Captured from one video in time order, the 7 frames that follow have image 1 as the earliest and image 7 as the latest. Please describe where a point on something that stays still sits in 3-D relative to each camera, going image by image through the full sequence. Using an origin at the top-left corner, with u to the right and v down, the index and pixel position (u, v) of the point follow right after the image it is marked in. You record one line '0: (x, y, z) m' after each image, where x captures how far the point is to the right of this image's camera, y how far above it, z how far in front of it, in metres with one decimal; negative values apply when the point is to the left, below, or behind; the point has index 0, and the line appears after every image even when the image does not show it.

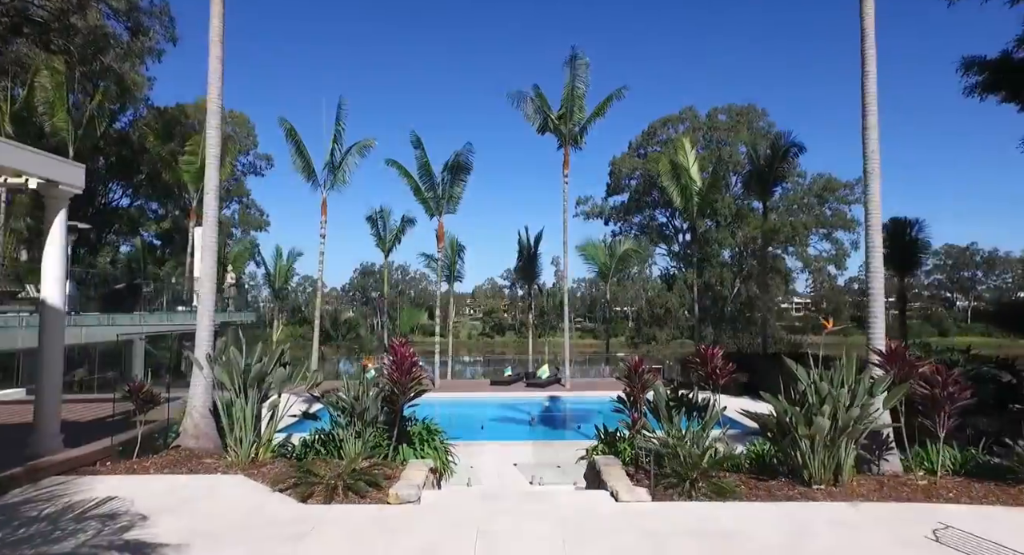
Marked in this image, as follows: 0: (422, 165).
0: (-2.8, +3.5, +18.3) m
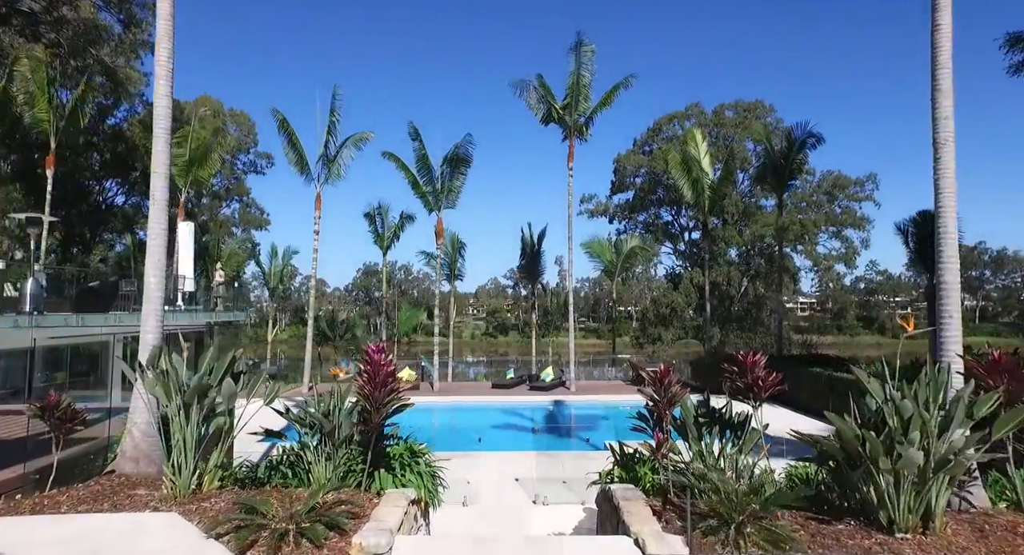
0: (-2.8, +3.5, +17.5) m
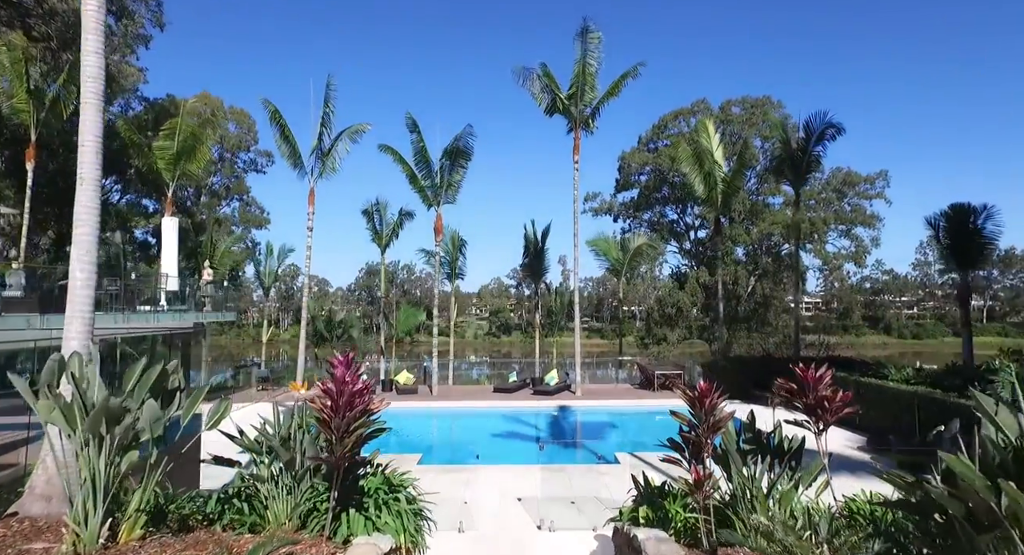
0: (-2.7, +3.6, +16.7) m
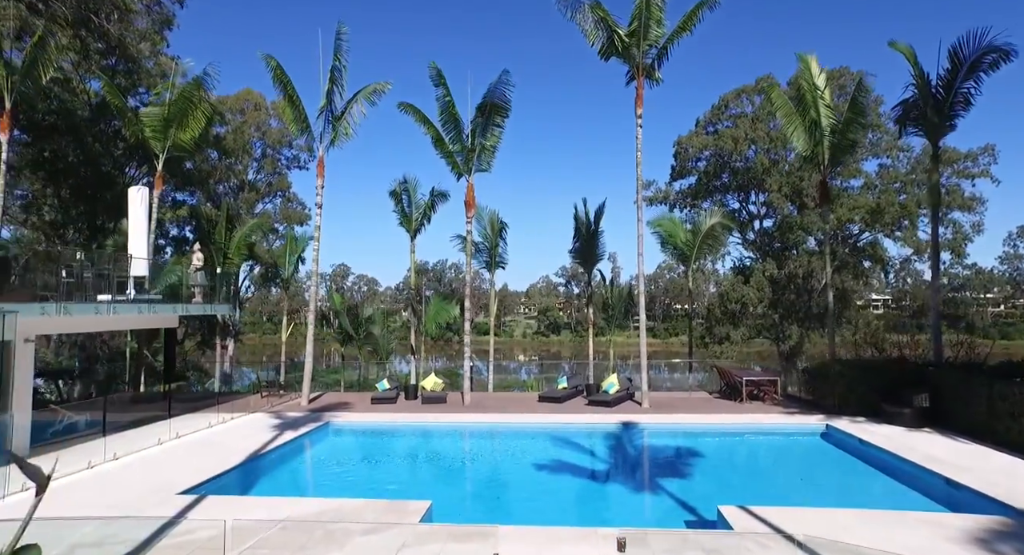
0: (-1.6, +3.9, +13.8) m
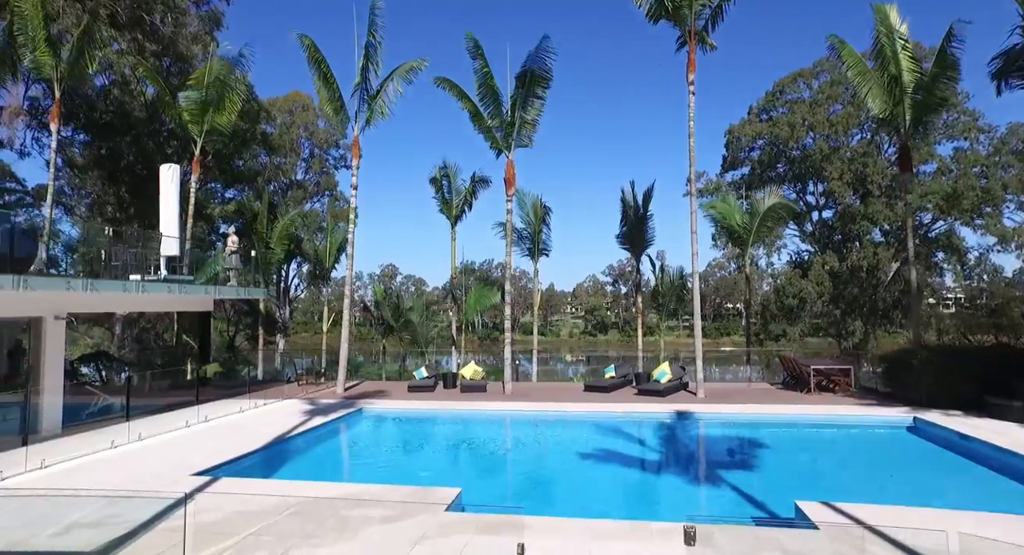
0: (-0.7, +4.3, +13.1) m
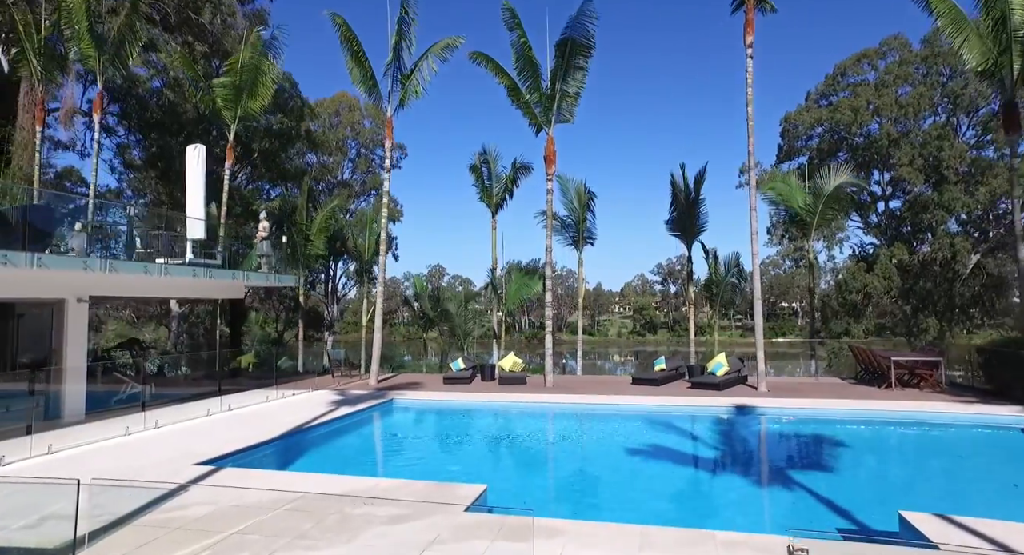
0: (+0.1, +4.7, +12.3) m
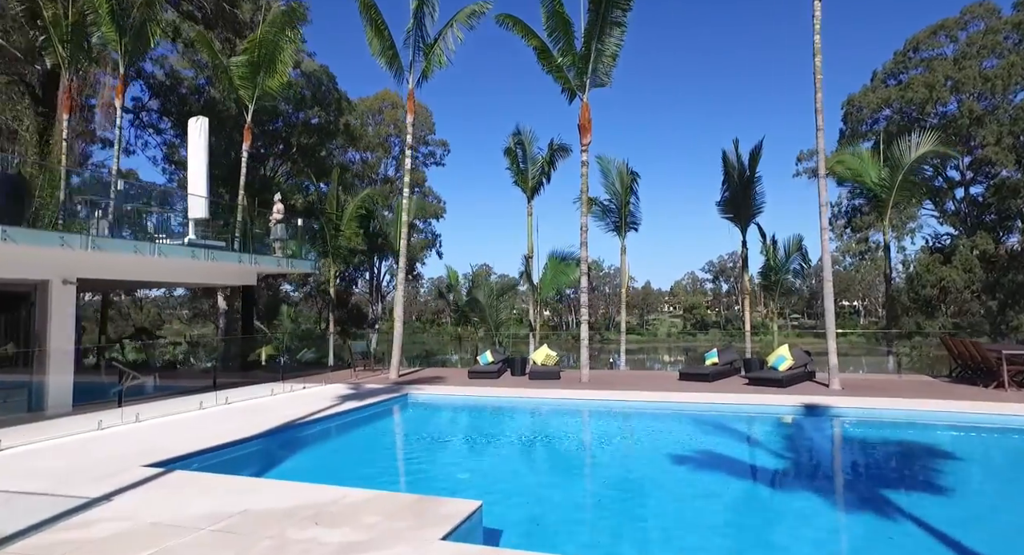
0: (+0.7, +5.0, +11.0) m
